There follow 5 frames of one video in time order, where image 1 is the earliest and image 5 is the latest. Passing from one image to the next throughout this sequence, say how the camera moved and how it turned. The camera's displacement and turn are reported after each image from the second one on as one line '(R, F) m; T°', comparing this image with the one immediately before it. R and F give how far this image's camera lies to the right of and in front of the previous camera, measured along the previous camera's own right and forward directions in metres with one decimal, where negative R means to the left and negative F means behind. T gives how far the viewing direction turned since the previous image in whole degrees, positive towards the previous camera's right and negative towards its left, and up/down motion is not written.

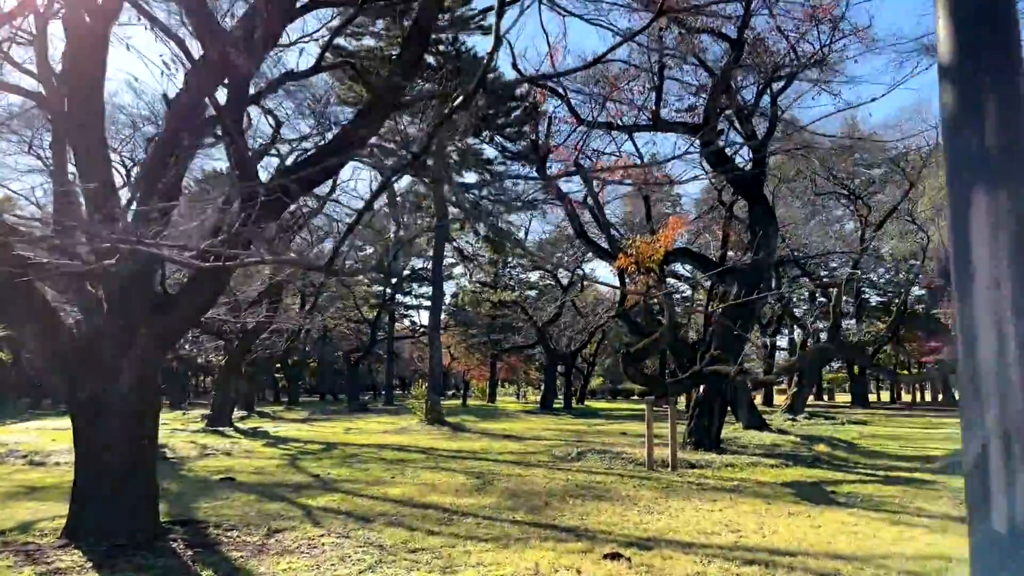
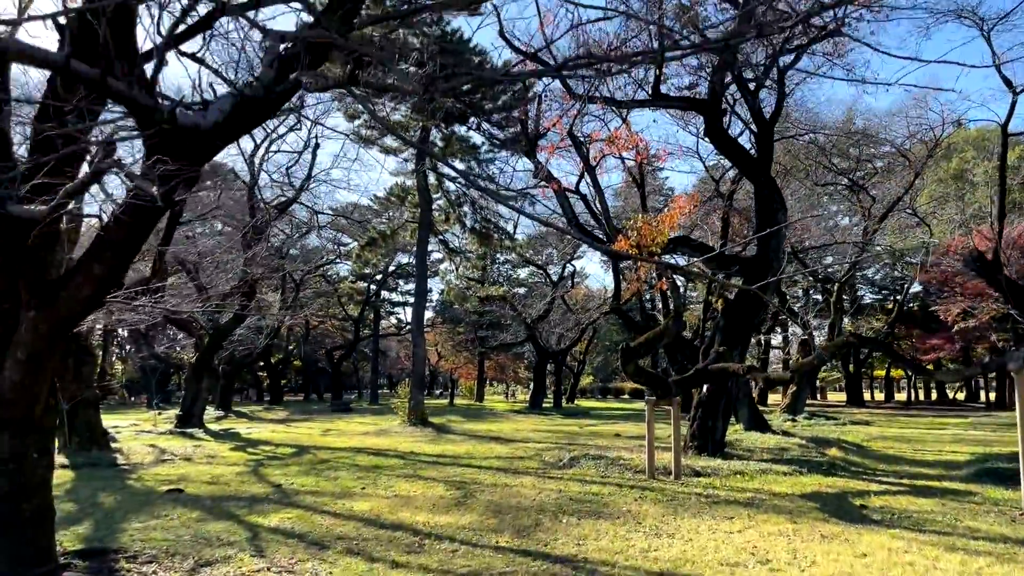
(0.0, +1.0) m; +1°
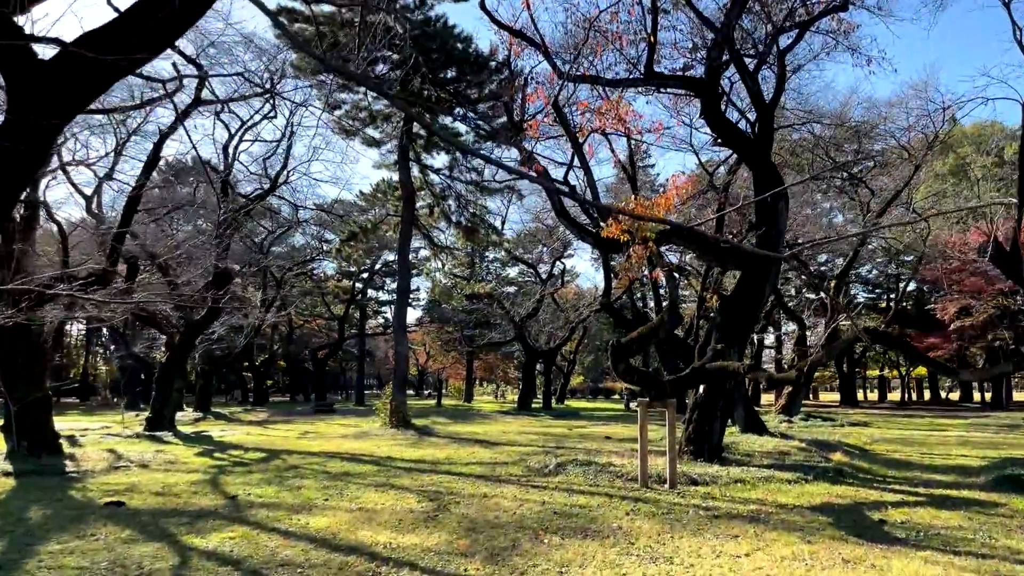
(+0.1, +0.8) m; +1°
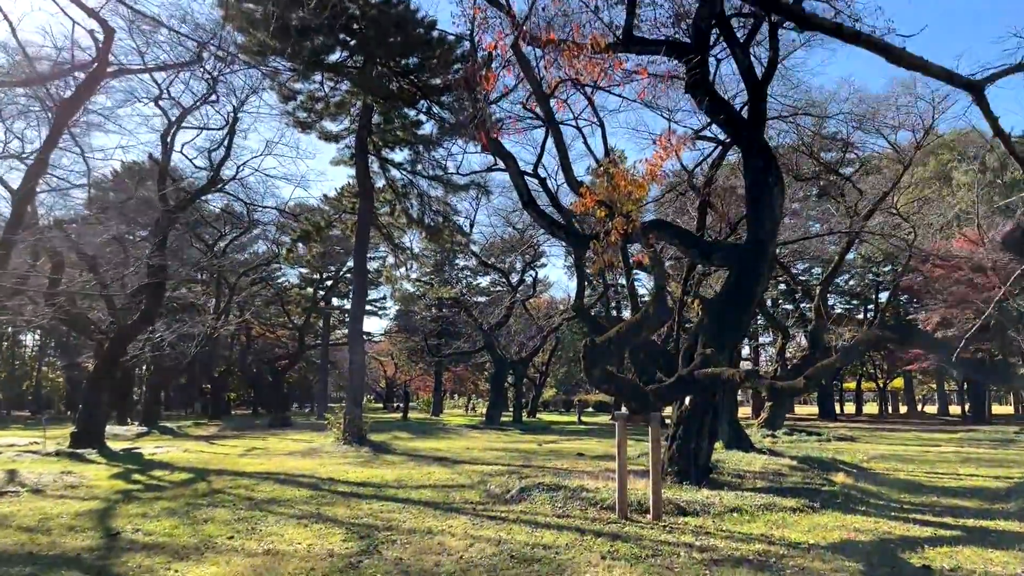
(+0.2, +1.4) m; +2°
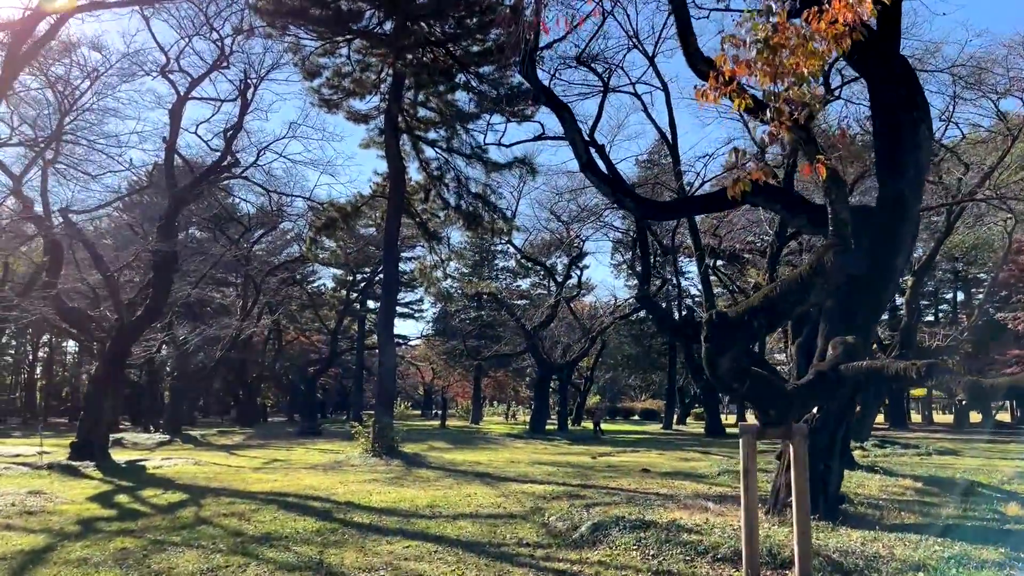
(-0.2, +2.0) m; -3°
